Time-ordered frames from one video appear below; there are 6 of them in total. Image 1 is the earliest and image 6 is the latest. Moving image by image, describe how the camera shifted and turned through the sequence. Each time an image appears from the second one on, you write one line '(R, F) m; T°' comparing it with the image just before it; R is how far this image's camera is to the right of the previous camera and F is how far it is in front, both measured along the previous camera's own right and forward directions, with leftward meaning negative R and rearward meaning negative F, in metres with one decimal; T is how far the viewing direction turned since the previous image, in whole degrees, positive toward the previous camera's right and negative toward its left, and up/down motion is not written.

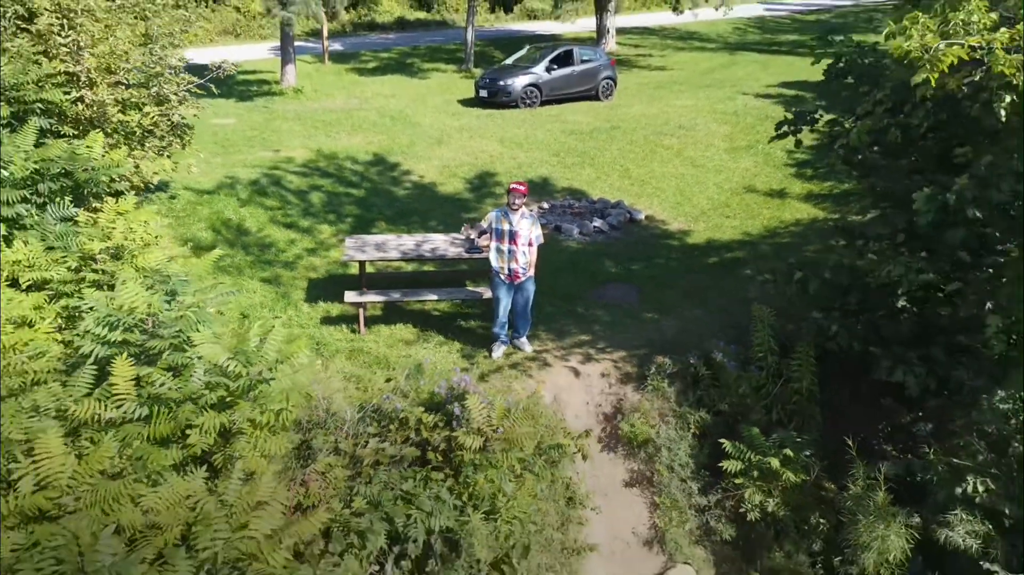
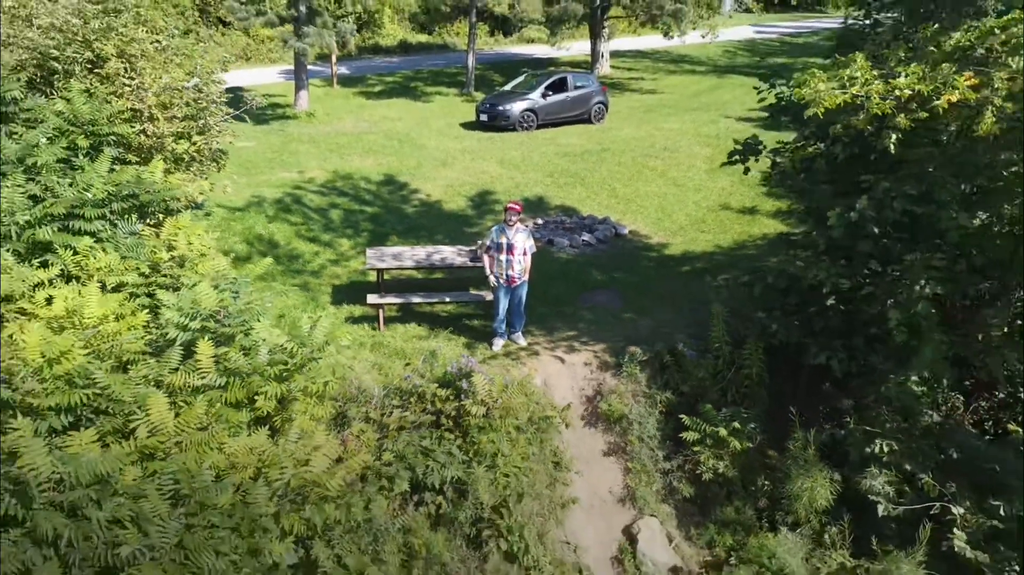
(0.0, -0.9) m; 0°
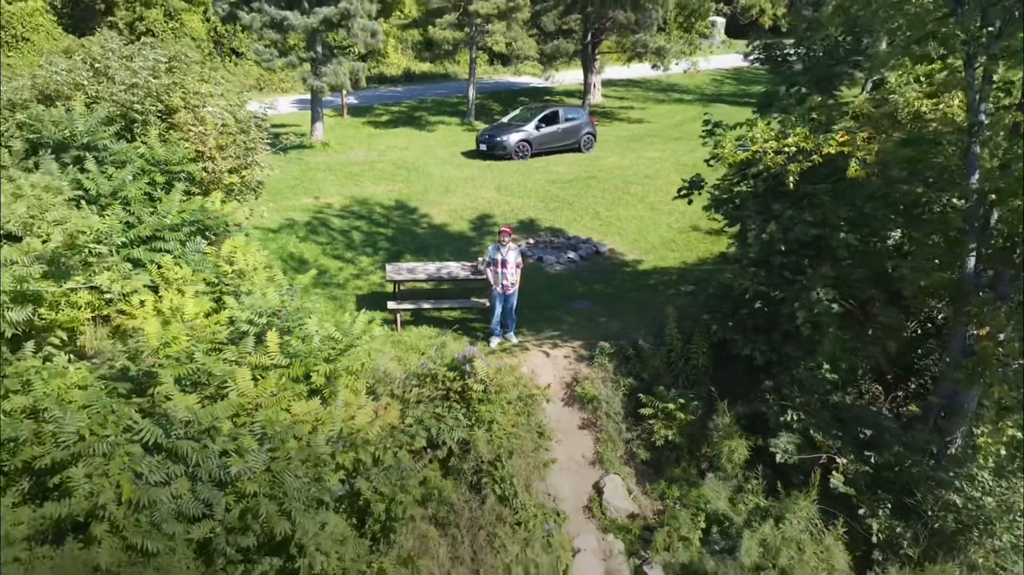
(+0.1, -1.4) m; 0°
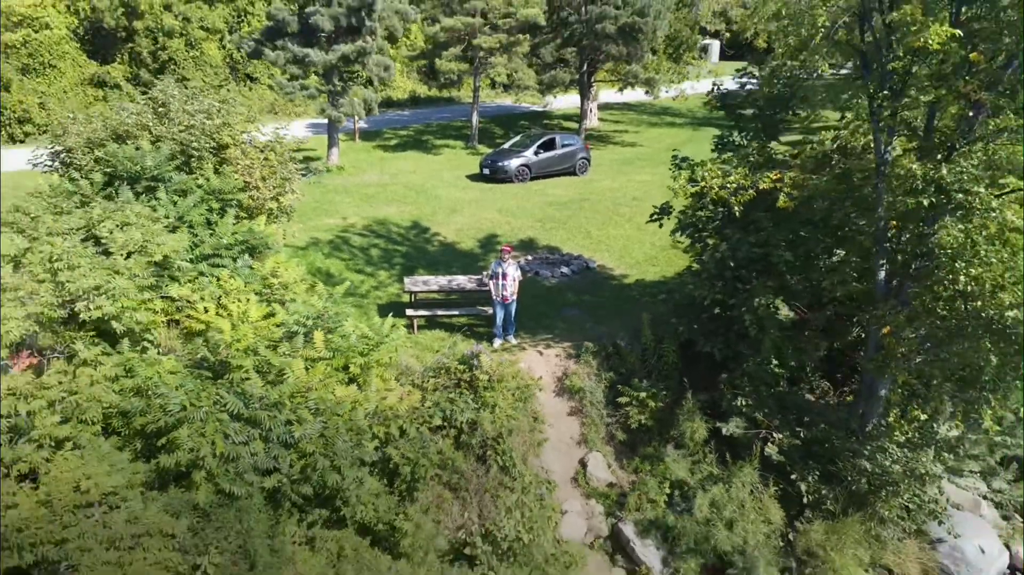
(0.0, -1.3) m; 0°
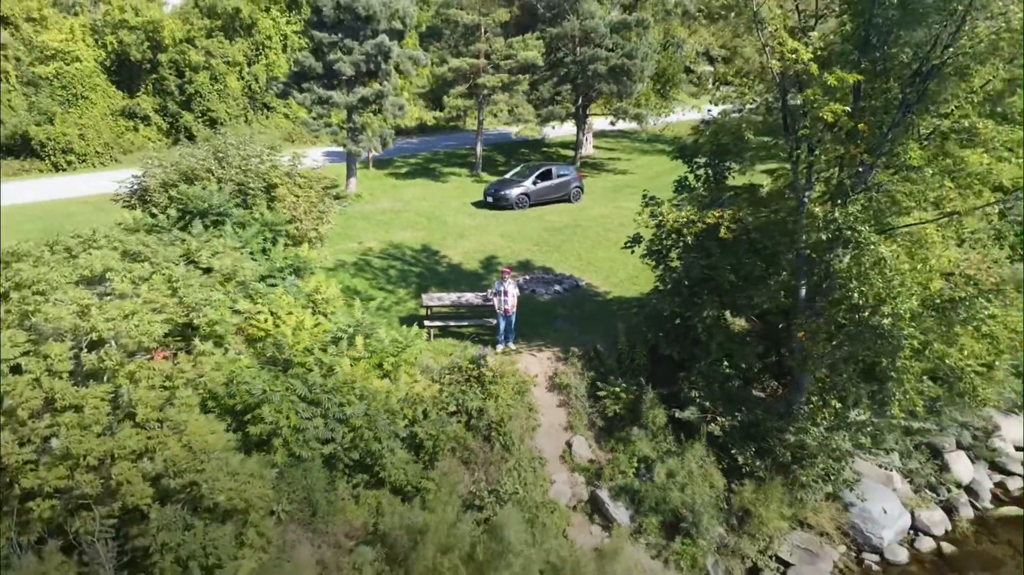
(0.0, -1.8) m; 0°
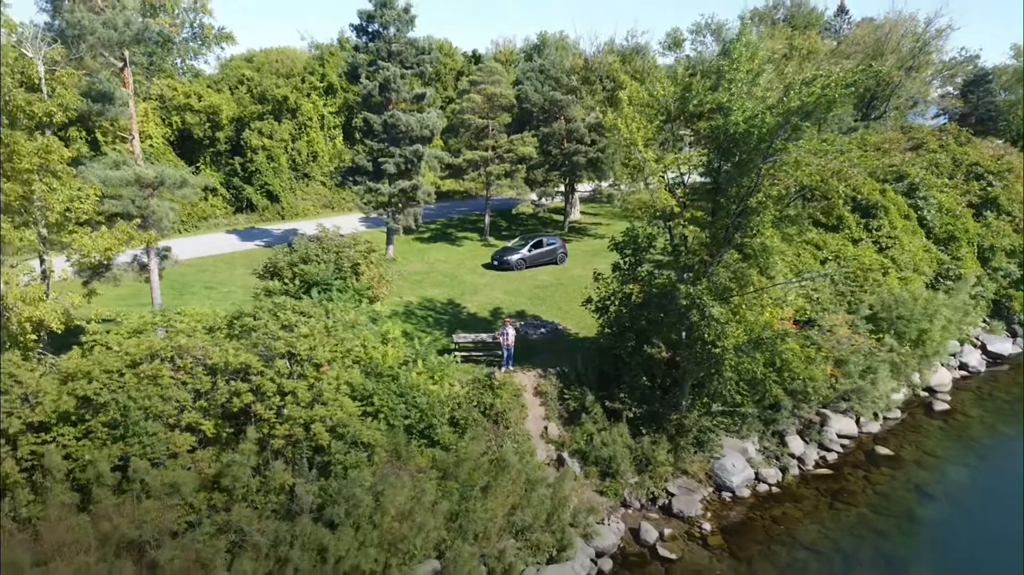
(+0.1, -5.9) m; 0°
